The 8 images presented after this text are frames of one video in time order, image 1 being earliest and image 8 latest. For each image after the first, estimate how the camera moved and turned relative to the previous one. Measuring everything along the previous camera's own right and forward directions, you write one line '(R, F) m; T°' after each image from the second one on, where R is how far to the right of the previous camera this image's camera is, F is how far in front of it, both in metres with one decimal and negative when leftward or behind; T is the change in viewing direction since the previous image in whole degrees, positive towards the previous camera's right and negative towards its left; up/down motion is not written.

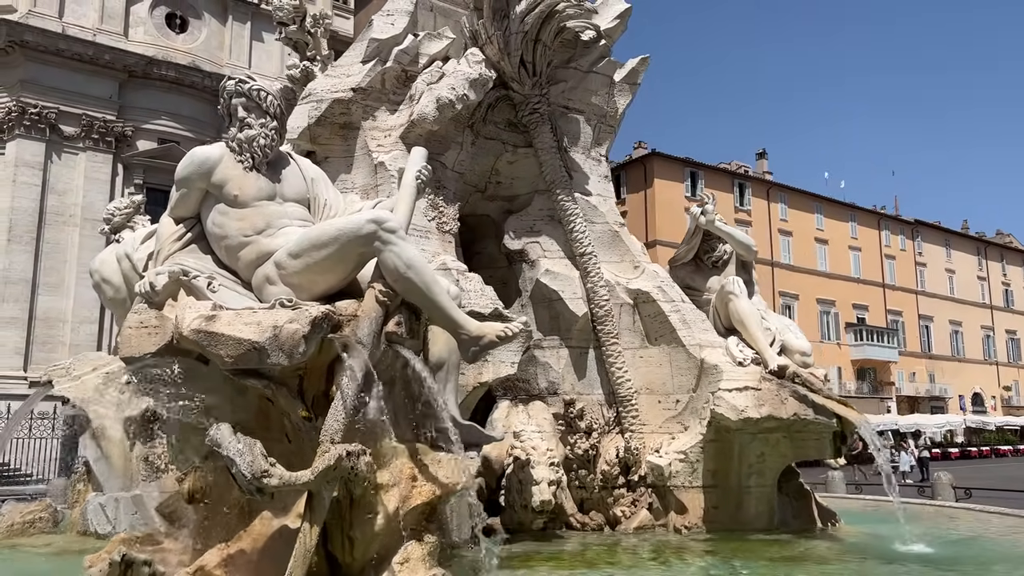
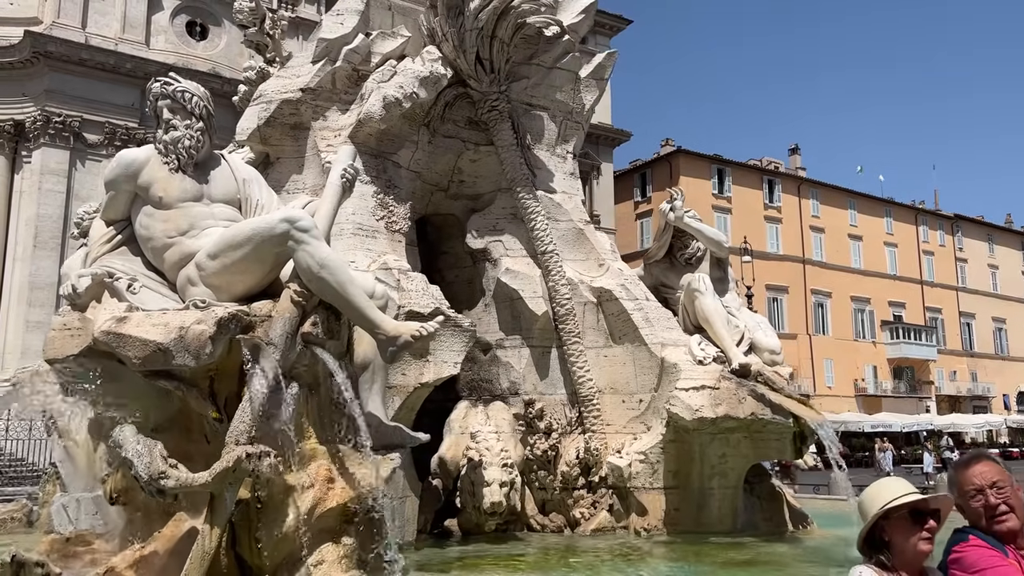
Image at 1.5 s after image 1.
(+0.8, +0.1) m; -3°
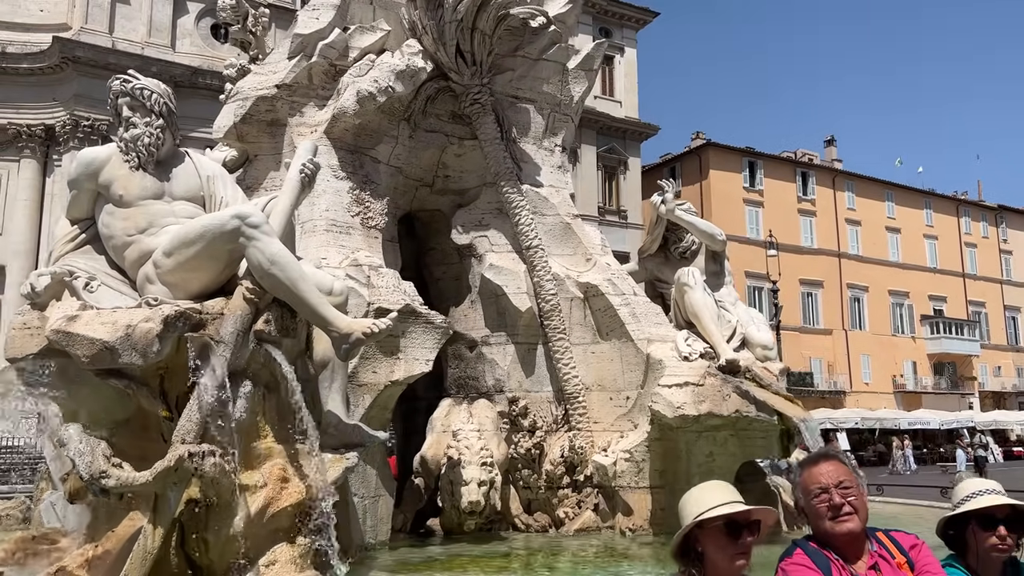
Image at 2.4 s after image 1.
(+0.6, +0.2) m; -3°
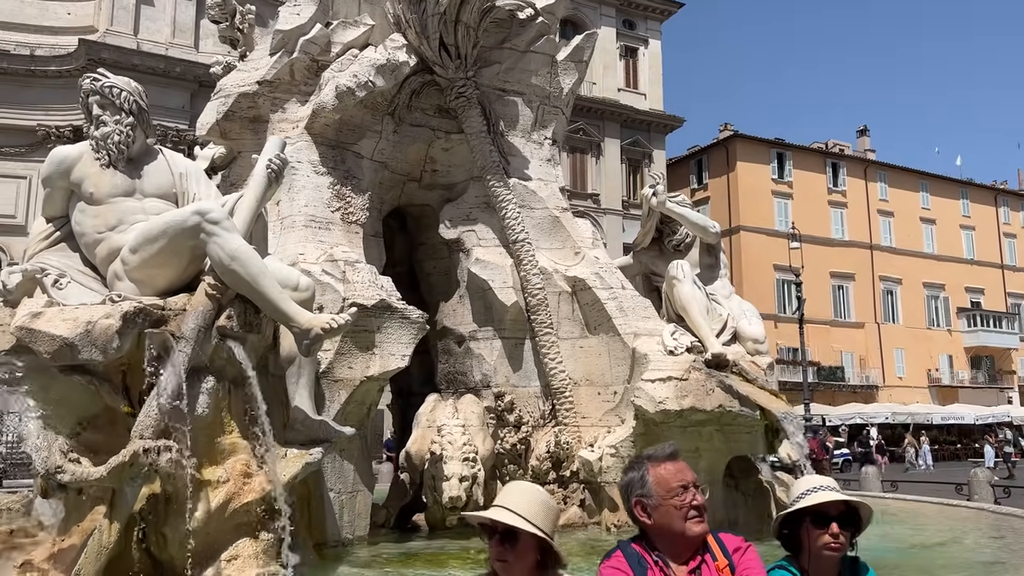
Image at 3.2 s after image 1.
(+0.5, +0.1) m; -2°
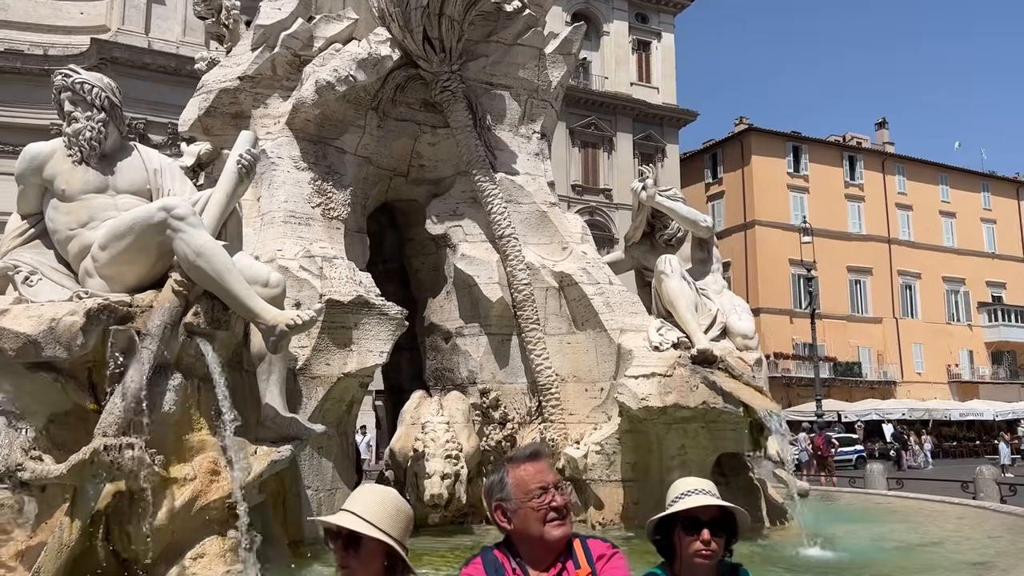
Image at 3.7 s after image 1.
(+0.3, +0.1) m; -1°
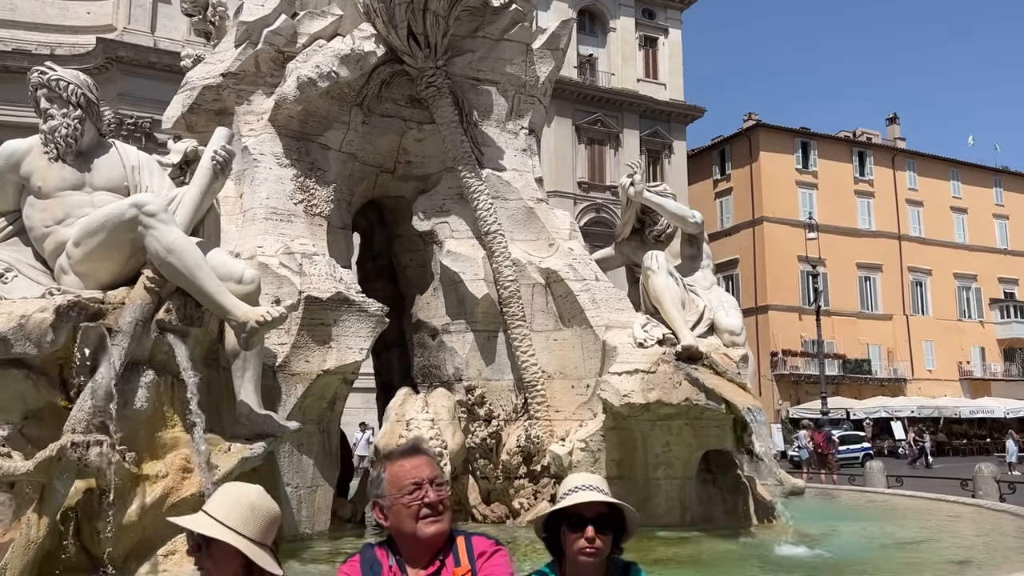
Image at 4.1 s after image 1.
(+0.3, 0.0) m; -1°
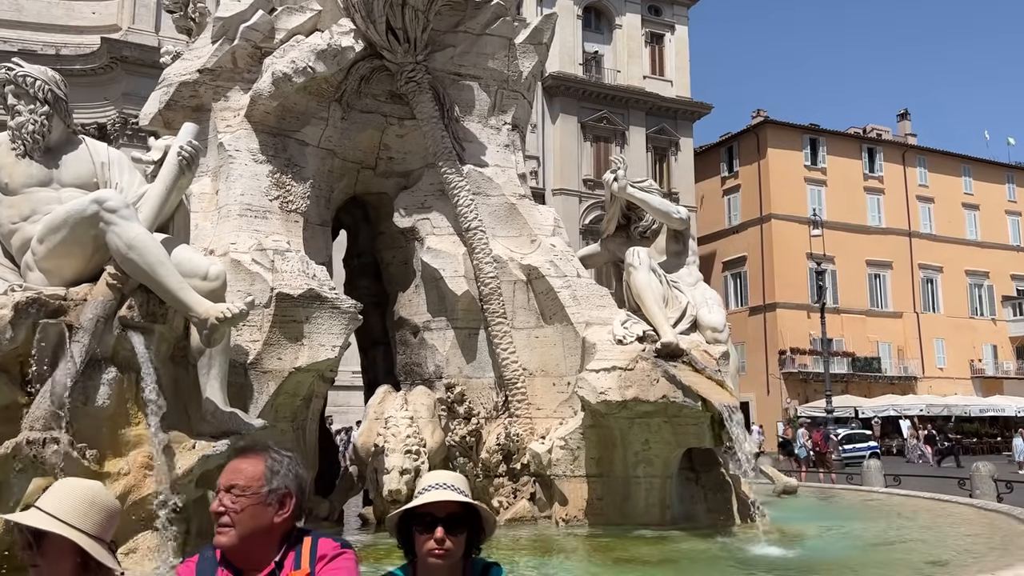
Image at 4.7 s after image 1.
(+0.3, +0.1) m; -1°
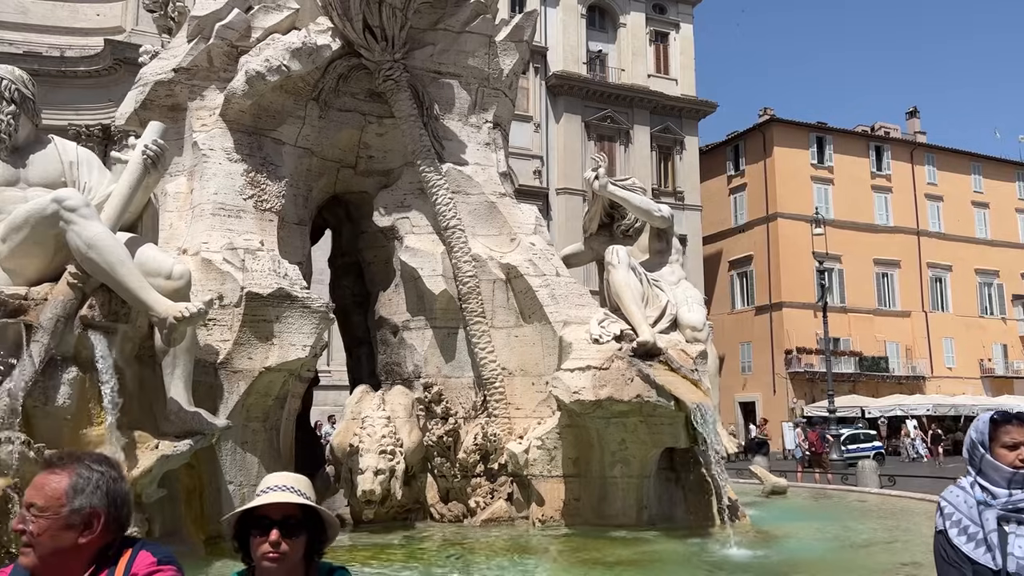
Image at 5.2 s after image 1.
(+0.3, +0.1) m; -1°
